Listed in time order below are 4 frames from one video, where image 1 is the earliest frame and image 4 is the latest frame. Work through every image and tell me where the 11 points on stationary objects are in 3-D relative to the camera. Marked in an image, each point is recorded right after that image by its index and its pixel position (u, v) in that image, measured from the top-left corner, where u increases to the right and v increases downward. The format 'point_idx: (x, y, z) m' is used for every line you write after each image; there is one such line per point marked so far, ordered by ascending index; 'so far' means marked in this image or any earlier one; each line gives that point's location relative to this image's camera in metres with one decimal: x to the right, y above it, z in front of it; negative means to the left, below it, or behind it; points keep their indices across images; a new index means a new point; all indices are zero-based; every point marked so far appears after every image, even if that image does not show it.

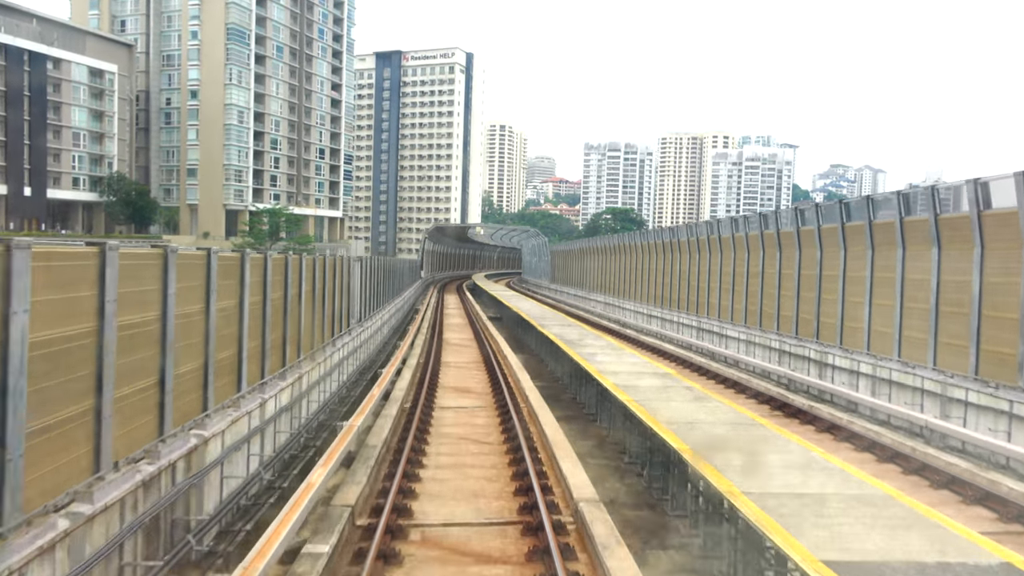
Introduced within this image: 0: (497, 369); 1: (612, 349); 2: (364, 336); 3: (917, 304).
0: (-0.7, -1.8, +15.9) m
1: (+2.0, -1.4, +17.1) m
2: (-3.3, -1.0, +14.8) m
3: (+6.1, -0.3, +11.4) m
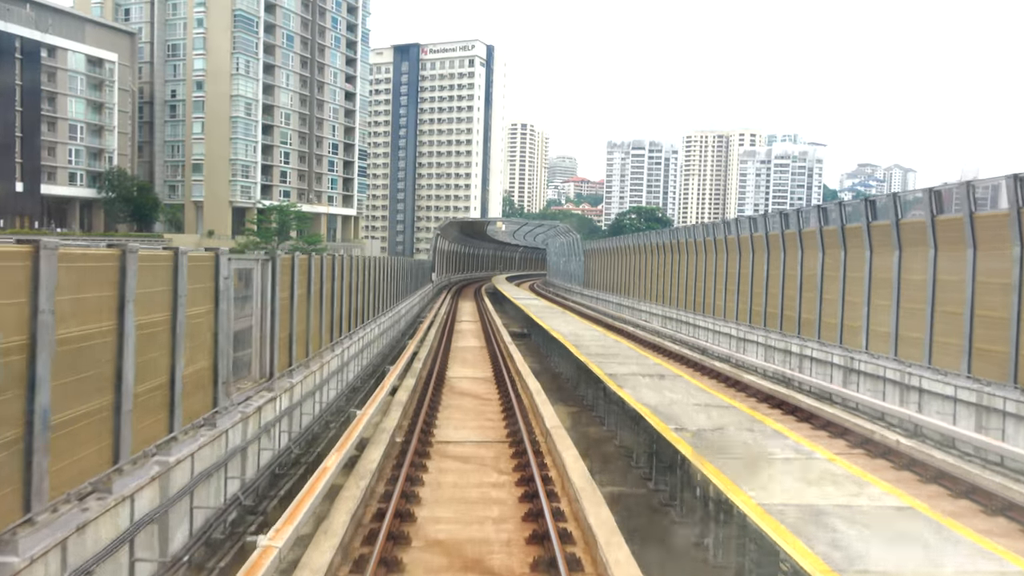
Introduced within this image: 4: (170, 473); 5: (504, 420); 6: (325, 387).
0: (-0.2, -1.9, +15.5) m
1: (+2.5, -1.5, +16.6) m
2: (-2.9, -1.0, +14.4) m
3: (+6.5, -0.3, +10.8) m
4: (-2.6, -1.4, +5.5) m
5: (-0.3, -2.1, +12.0) m
6: (-2.7, -1.5, +10.6) m
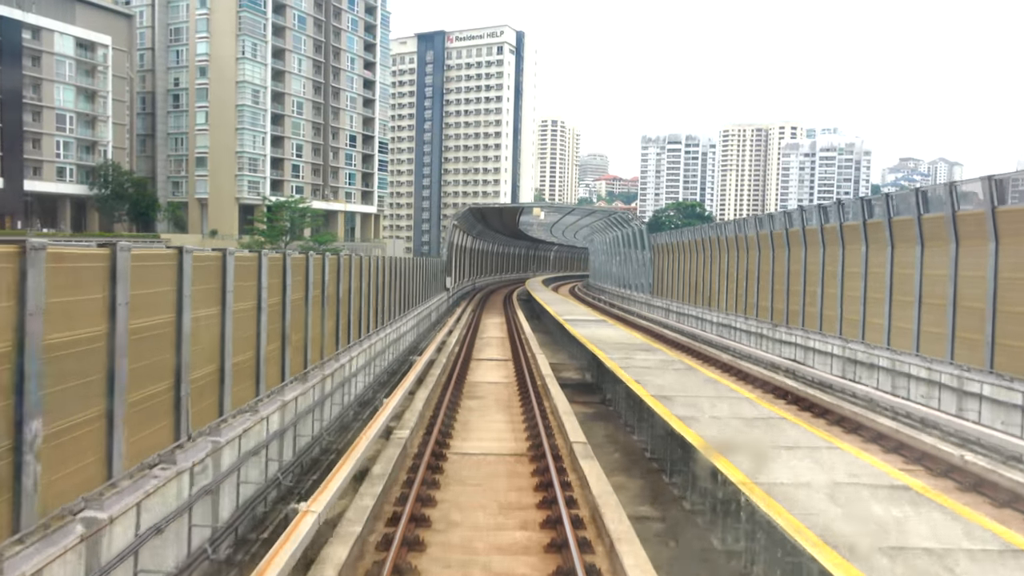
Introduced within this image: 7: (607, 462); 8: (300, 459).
0: (+0.4, -1.9, +14.8) m
1: (+3.2, -1.5, +15.9) m
2: (-2.3, -1.0, +13.9) m
3: (+6.9, -0.3, +9.9) m
4: (-2.3, -1.4, +5.0) m
5: (+0.2, -2.2, +11.4) m
6: (-2.3, -1.5, +10.1) m
7: (+1.3, -2.4, +10.5) m
8: (-2.3, -1.9, +8.1) m
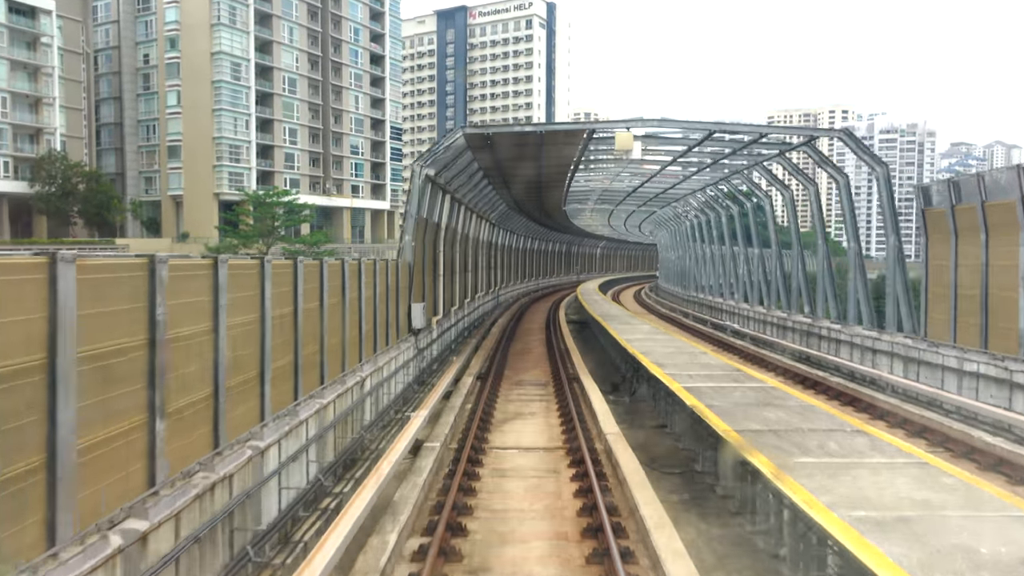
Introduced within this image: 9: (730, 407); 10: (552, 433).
0: (+1.2, -1.9, +13.7) m
1: (+4.0, -1.4, +14.7) m
2: (-1.6, -1.1, +12.9) m
3: (+7.4, -0.2, +8.5) m
4: (-2.1, -1.5, +4.0) m
5: (+0.8, -2.2, +10.3) m
6: (-1.8, -1.6, +9.2) m
7: (+1.9, -2.4, +9.3) m
8: (-1.9, -2.0, +7.2) m
9: (+3.1, -1.7, +9.9) m
10: (+0.7, -2.2, +10.7) m
